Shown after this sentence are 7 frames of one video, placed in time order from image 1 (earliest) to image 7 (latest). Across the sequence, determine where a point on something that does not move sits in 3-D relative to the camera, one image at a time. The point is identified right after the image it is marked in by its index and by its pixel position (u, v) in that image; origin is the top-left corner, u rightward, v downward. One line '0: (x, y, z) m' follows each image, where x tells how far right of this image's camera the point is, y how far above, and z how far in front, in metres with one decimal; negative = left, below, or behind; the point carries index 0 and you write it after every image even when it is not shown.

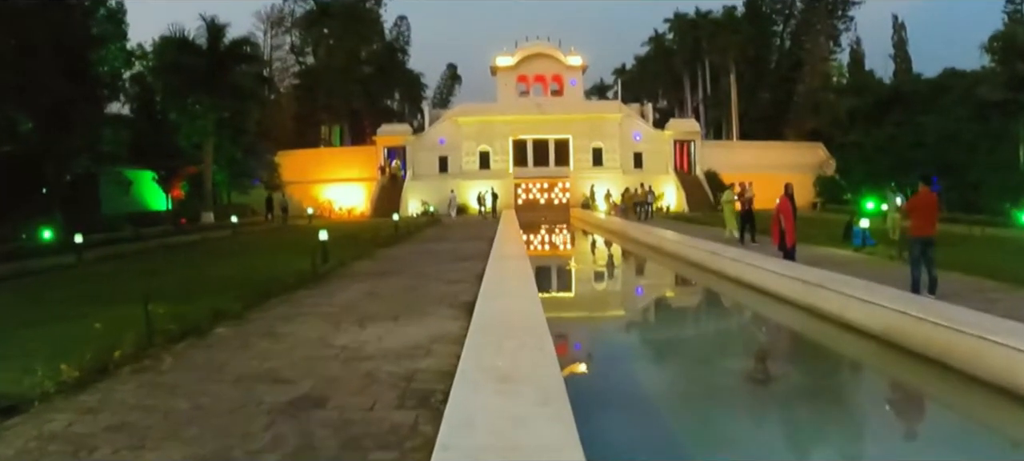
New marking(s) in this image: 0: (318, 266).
0: (-2.9, -0.5, +14.2) m
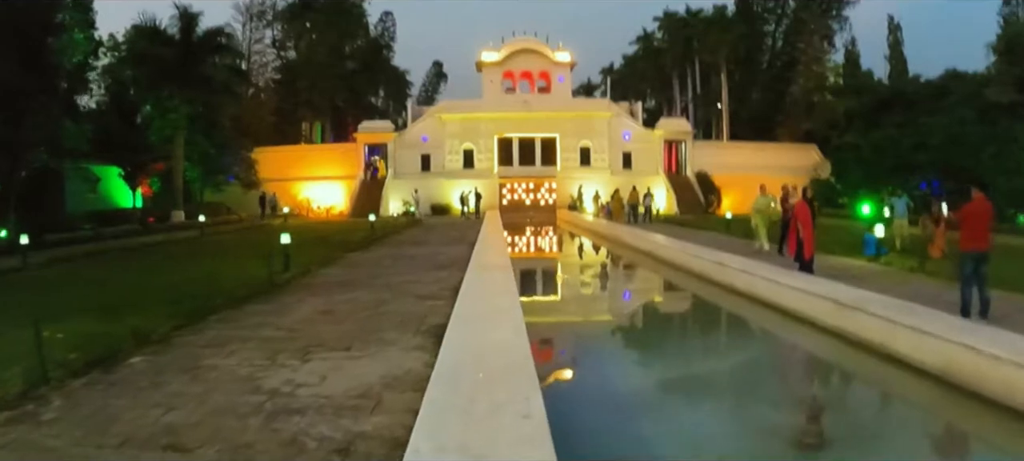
0: (-3.1, -0.6, +12.7) m
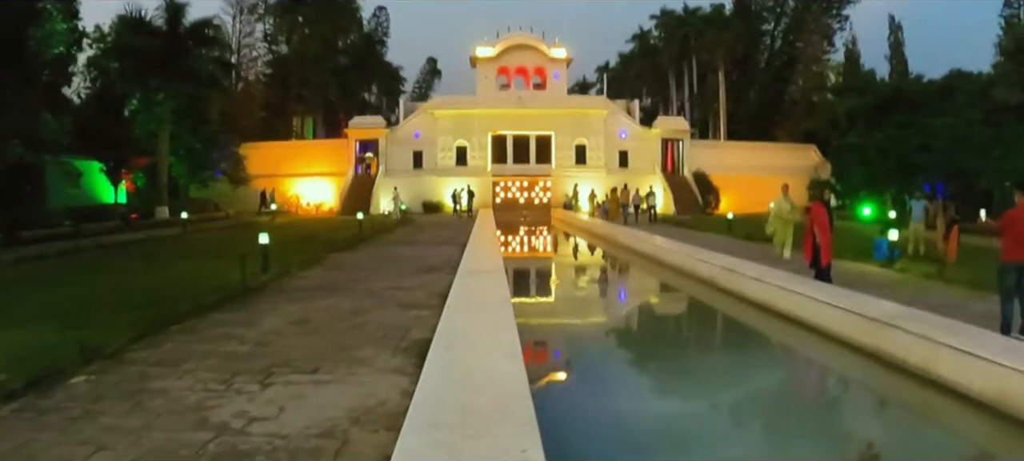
0: (-3.2, -0.6, +11.8) m
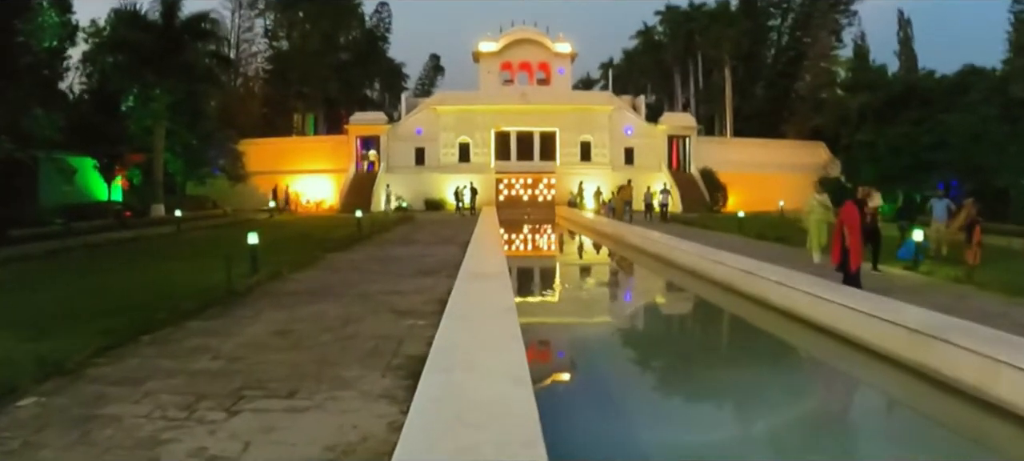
0: (-3.1, -0.6, +11.1) m
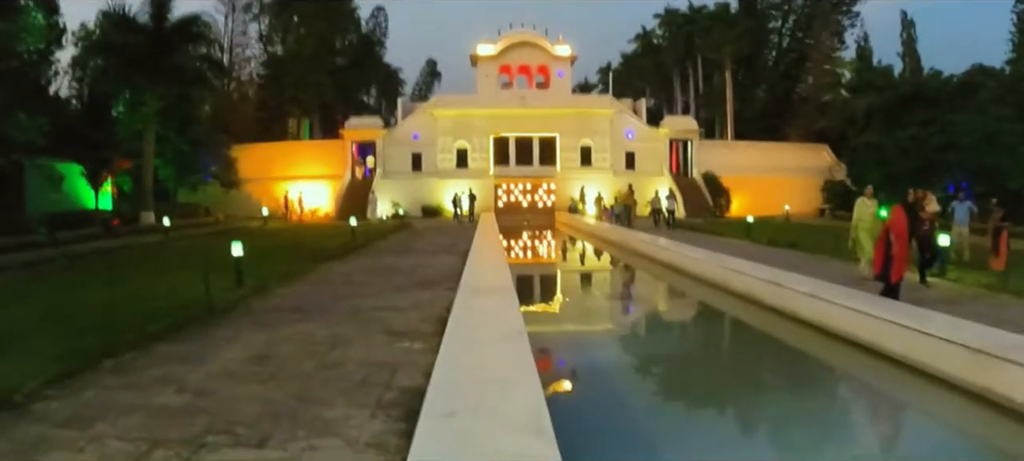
0: (-3.1, -0.7, +10.3) m
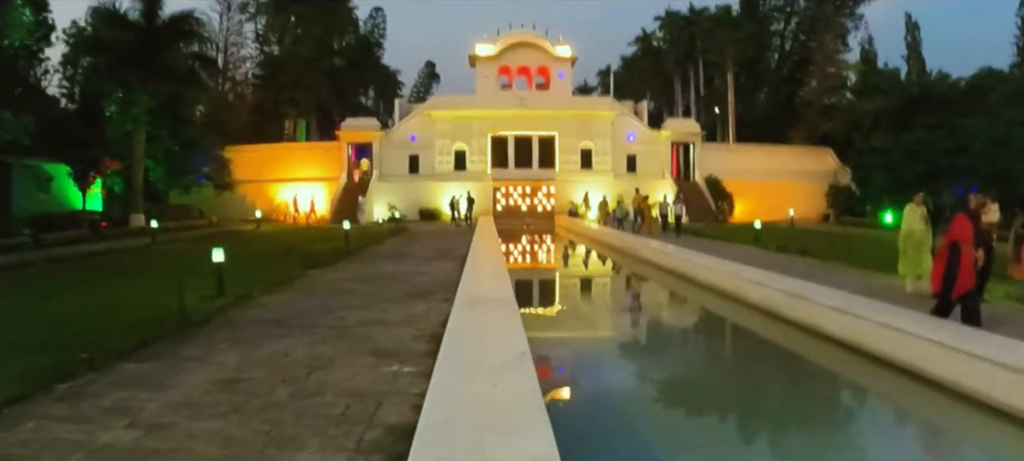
0: (-3.1, -0.7, +9.6) m
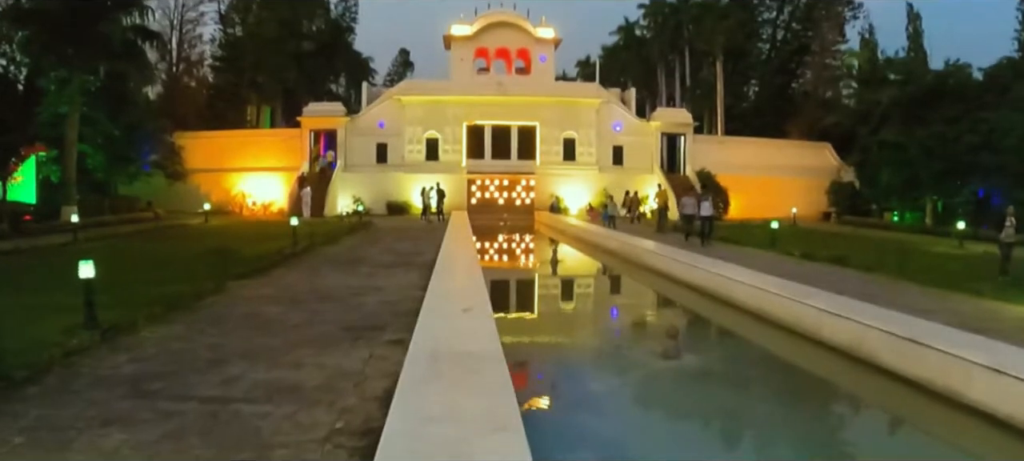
0: (-3.2, -0.8, +6.6) m
